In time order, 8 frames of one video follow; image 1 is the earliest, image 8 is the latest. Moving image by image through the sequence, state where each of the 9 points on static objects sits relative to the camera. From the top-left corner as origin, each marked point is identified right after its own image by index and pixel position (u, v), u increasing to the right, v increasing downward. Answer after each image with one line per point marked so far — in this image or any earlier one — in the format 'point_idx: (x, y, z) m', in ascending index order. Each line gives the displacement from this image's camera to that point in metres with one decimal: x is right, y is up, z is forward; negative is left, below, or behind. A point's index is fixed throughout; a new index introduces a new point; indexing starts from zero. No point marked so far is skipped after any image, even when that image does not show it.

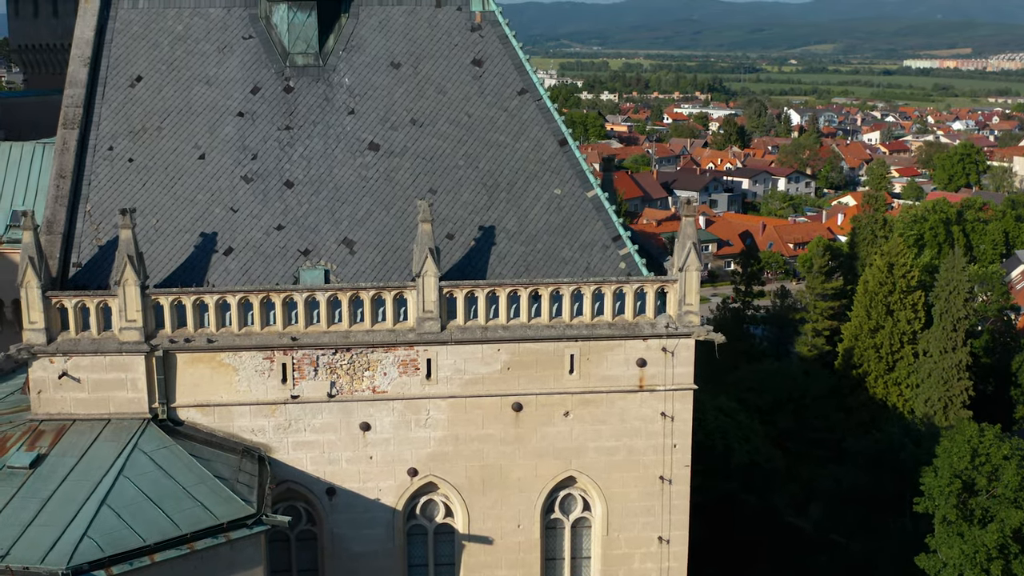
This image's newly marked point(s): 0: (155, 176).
0: (-4.6, +1.4, +17.8) m
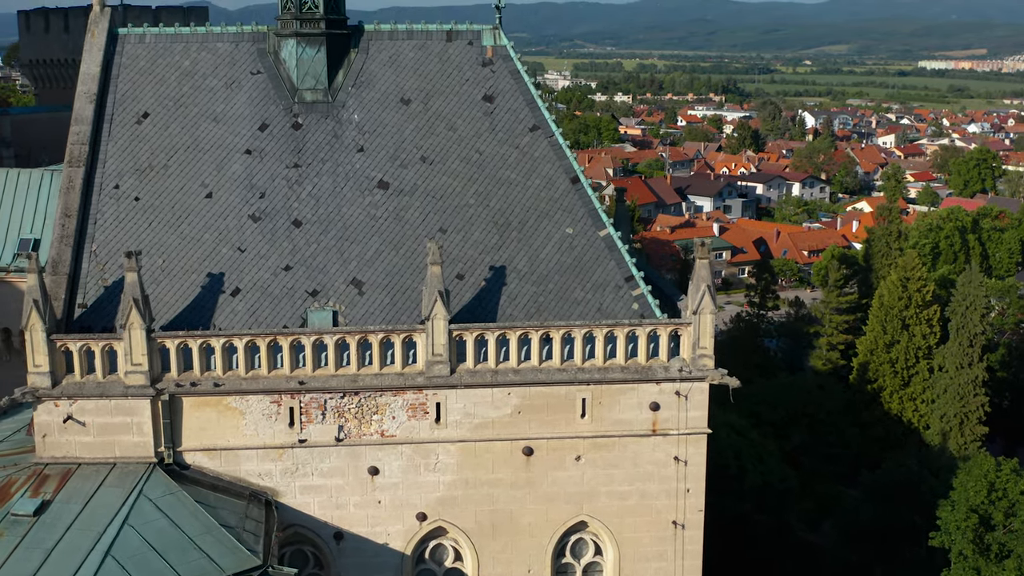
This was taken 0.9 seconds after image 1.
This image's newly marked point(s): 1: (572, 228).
0: (-4.5, +0.9, +17.6) m
1: (+0.8, +0.8, +17.8) m
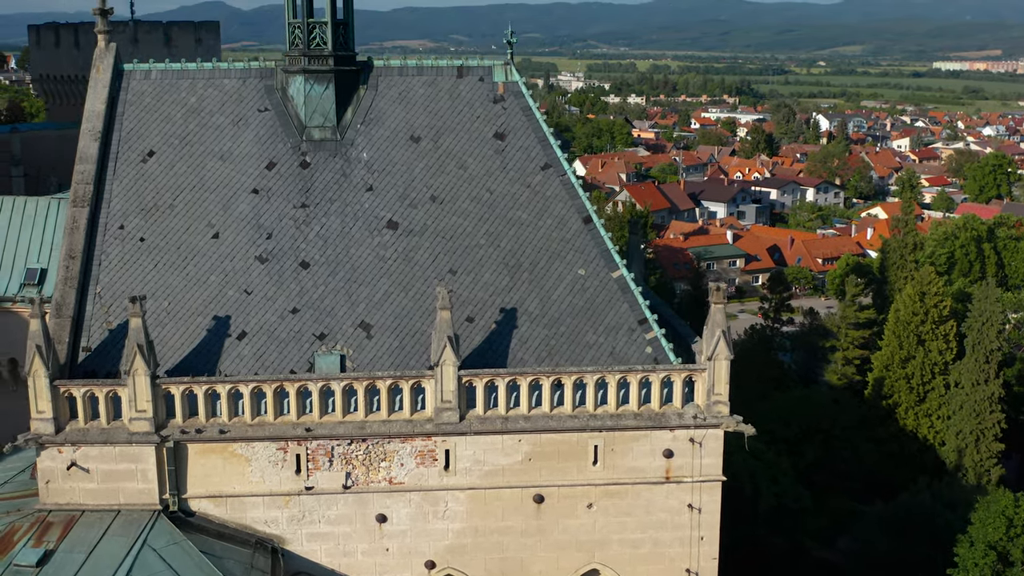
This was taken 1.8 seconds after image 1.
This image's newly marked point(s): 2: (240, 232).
0: (-4.3, +0.4, +17.4) m
1: (+0.9, +0.3, +17.5) m
2: (-3.4, +0.7, +17.5) m
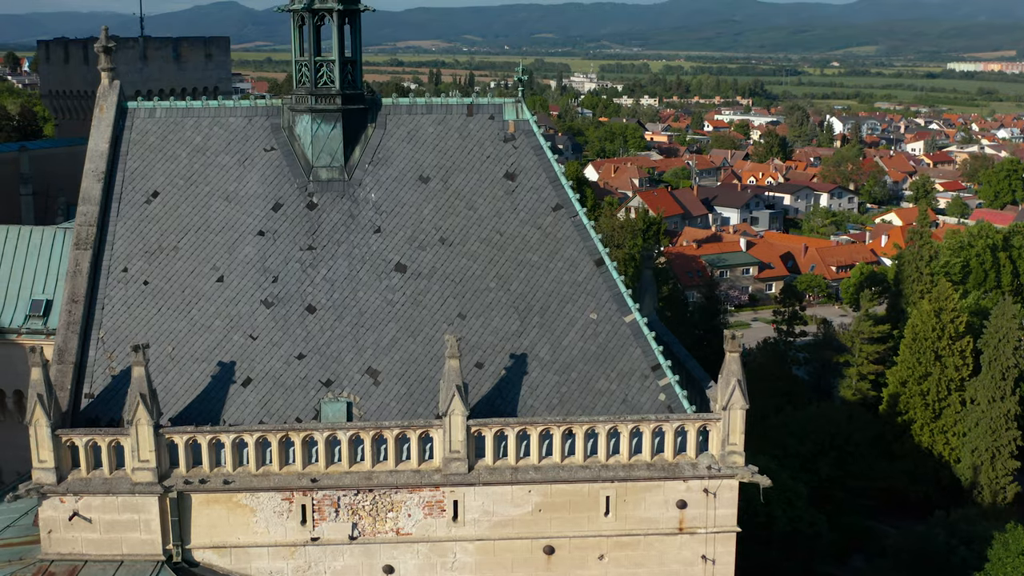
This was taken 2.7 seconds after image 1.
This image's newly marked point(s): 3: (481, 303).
0: (-4.2, -0.1, +17.0) m
1: (+1.0, -0.3, +17.1) m
2: (-3.3, +0.2, +17.1) m
3: (-0.4, -0.2, +17.1) m
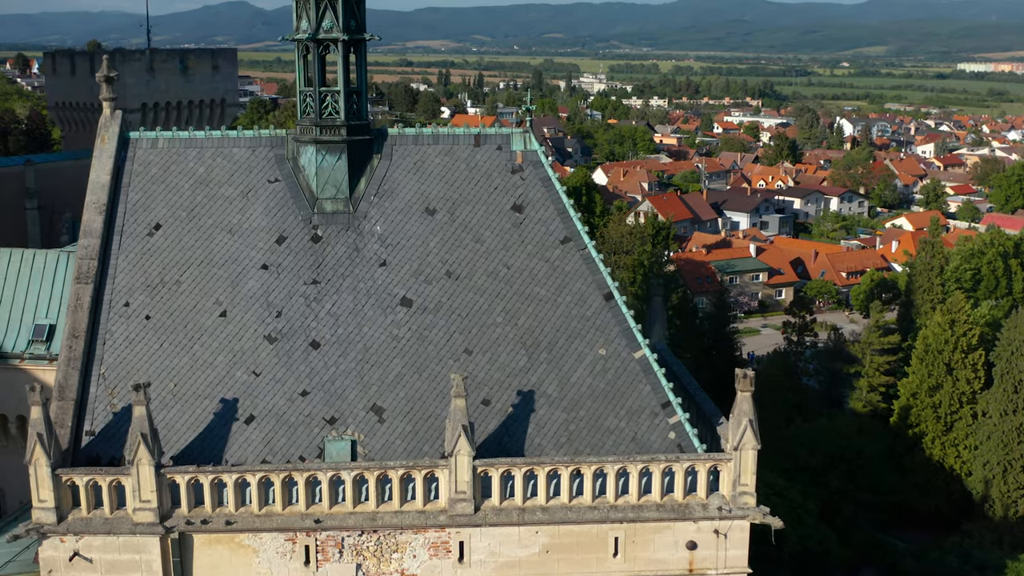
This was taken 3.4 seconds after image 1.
0: (-4.1, -0.6, +16.8) m
1: (+1.1, -0.7, +16.8) m
2: (-3.2, -0.3, +16.9) m
3: (-0.3, -0.6, +16.8) m
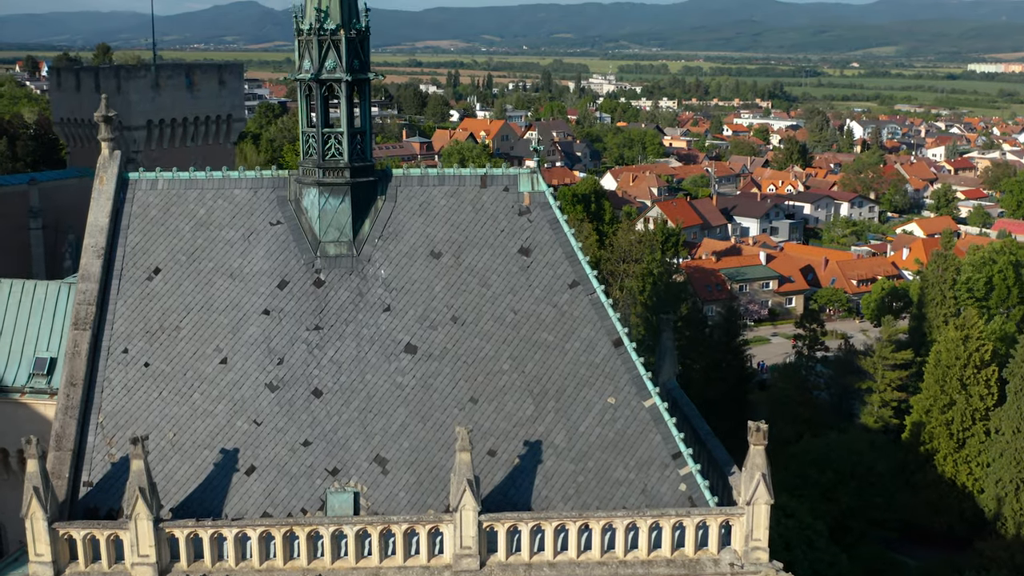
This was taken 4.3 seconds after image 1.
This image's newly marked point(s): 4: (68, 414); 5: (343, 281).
0: (-4.0, -1.1, +16.4) m
1: (+1.2, -1.3, +16.4) m
2: (-3.1, -0.8, +16.5) m
3: (-0.2, -1.2, +16.4) m
4: (-5.1, -1.4, +15.9) m
5: (-2.1, +0.1, +17.0) m
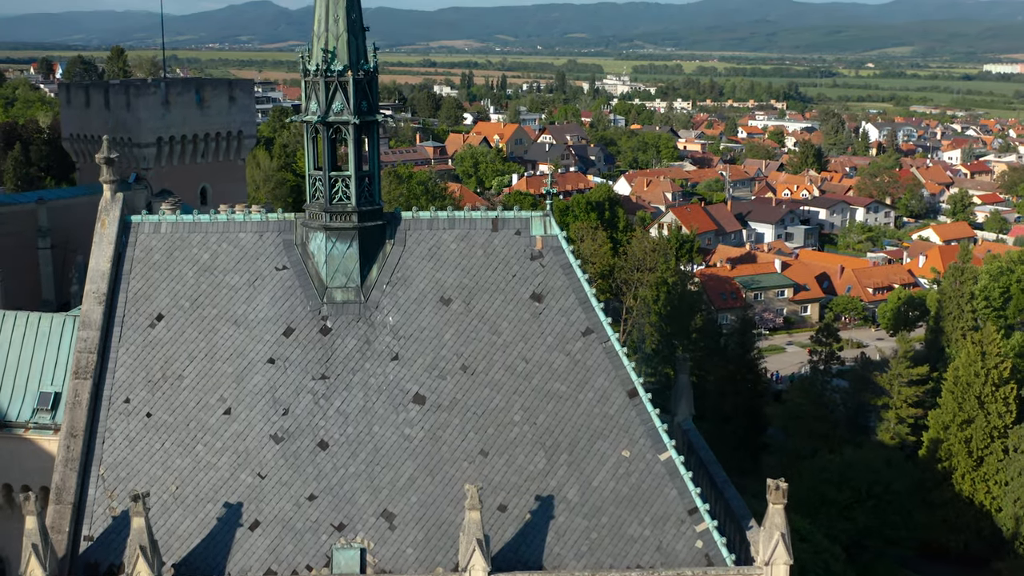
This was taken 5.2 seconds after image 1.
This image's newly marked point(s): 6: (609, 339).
0: (-3.9, -1.7, +16.0) m
1: (+1.3, -1.9, +16.0) m
2: (-3.0, -1.4, +16.1) m
3: (-0.1, -1.7, +16.0) m
4: (-5.0, -2.0, +15.5) m
5: (-1.9, -0.5, +16.5) m
6: (+1.2, -0.6, +16.6) m
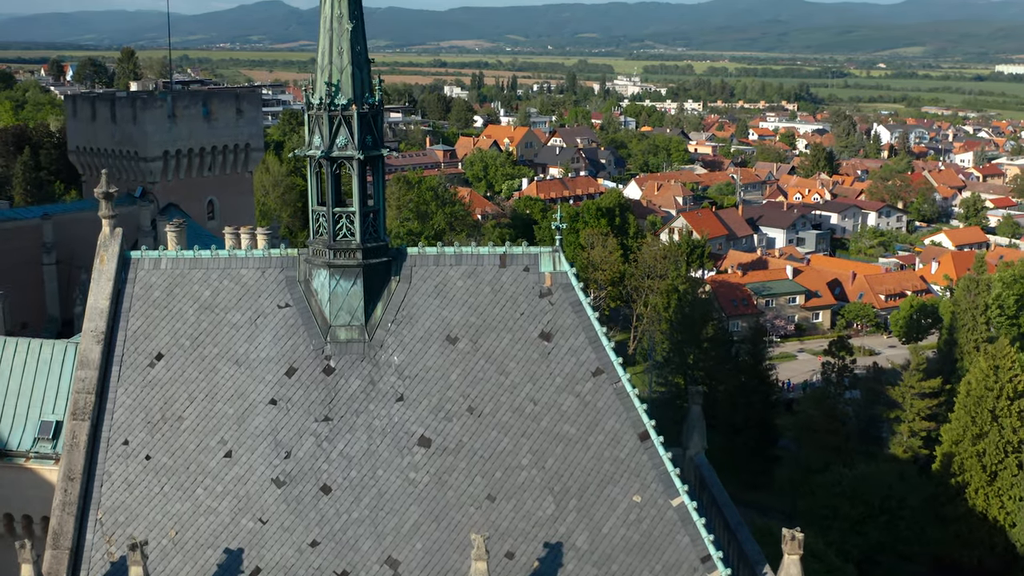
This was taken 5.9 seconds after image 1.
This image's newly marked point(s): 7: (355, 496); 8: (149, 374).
0: (-3.8, -2.1, +15.6) m
1: (+1.4, -2.3, +15.5) m
2: (-2.9, -1.8, +15.7) m
3: (0.0, -2.2, +15.5) m
4: (-4.9, -2.4, +15.2) m
5: (-1.8, -0.9, +16.1) m
6: (+1.3, -1.1, +16.1) m
7: (-1.7, -2.3, +15.4) m
8: (-4.2, -1.0, +16.2) m
